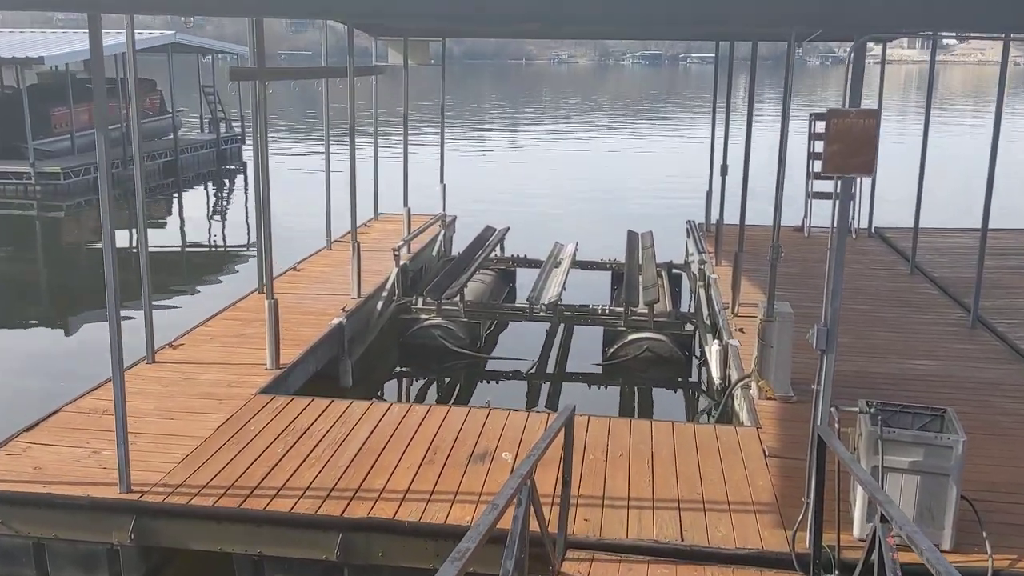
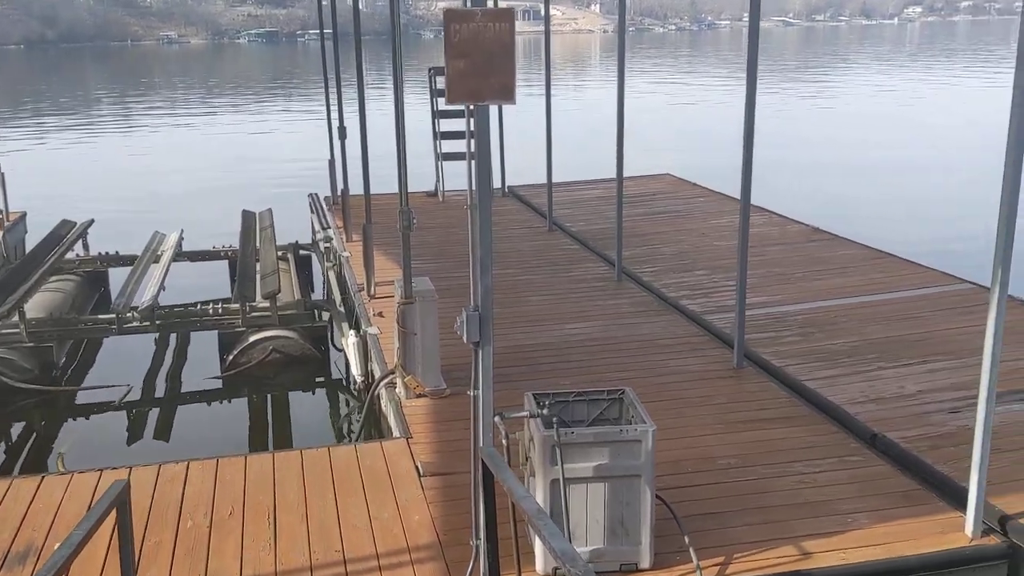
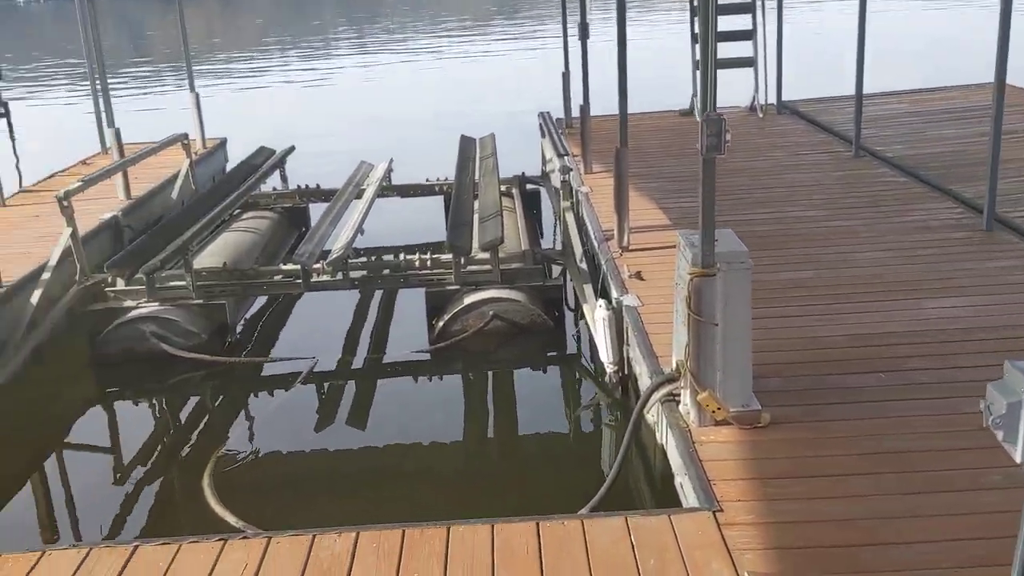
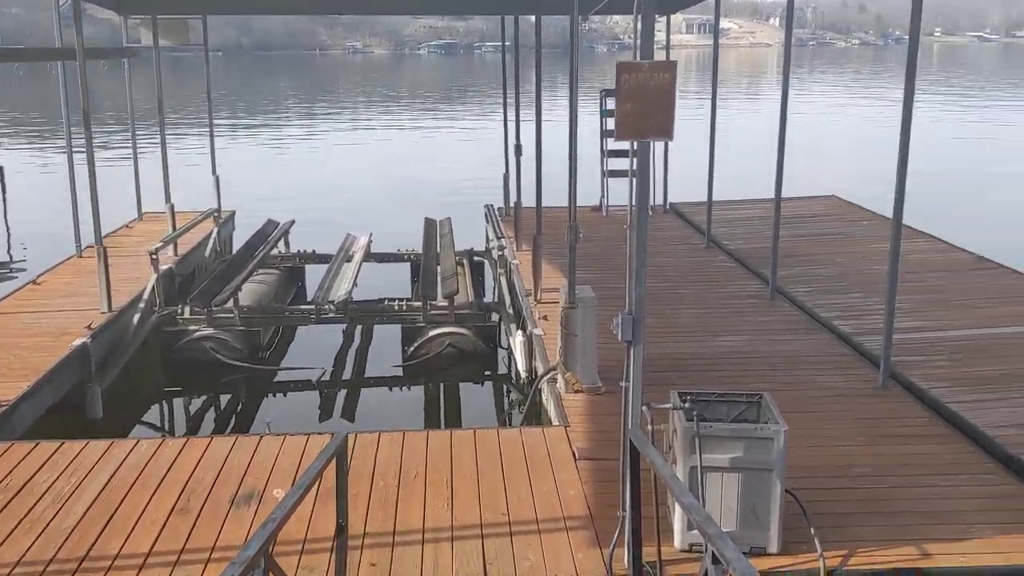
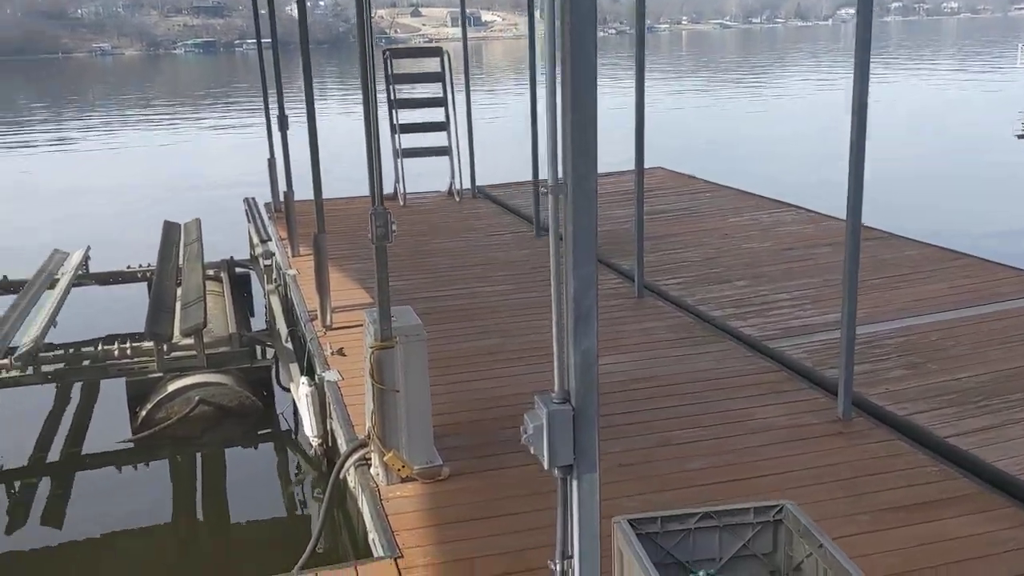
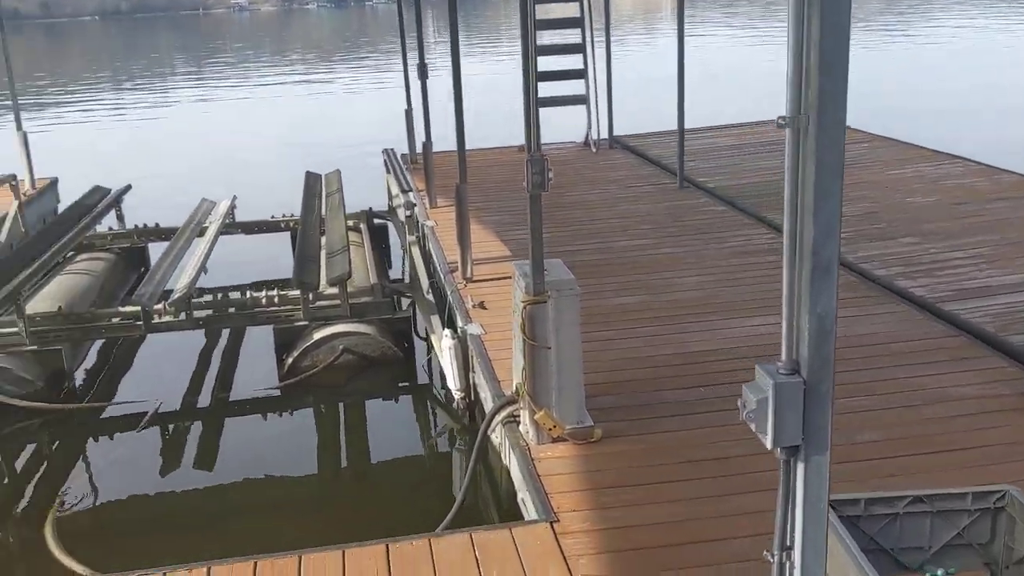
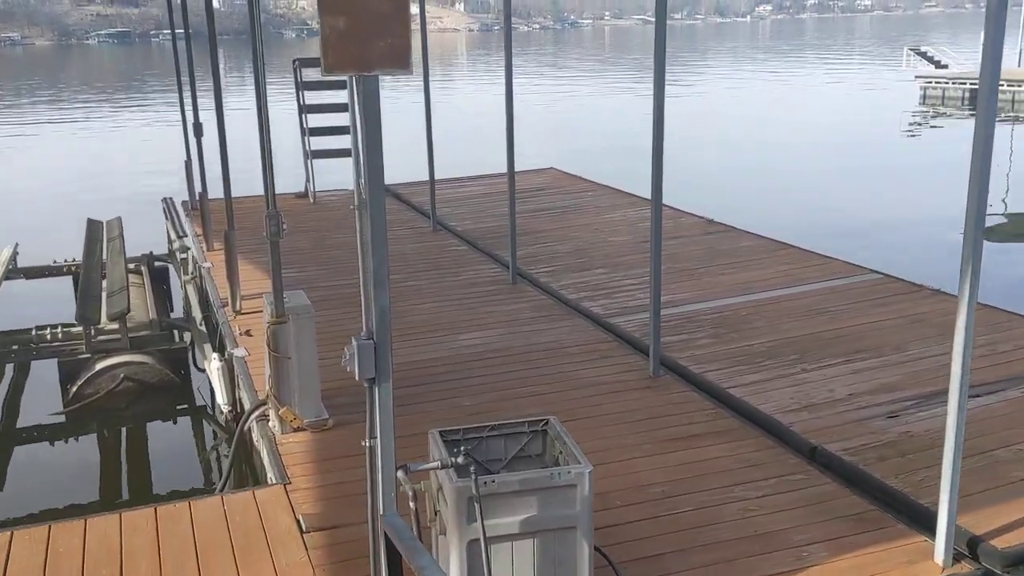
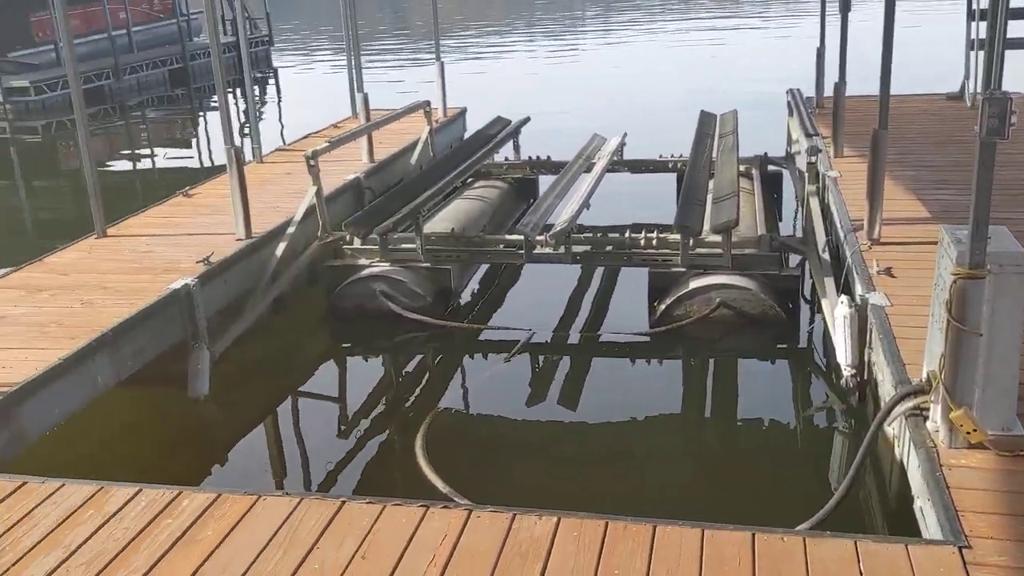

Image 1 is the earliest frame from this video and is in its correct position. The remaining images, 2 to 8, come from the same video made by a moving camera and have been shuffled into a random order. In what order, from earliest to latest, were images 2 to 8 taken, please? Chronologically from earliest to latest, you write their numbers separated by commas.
4, 2, 7, 5, 6, 3, 8
